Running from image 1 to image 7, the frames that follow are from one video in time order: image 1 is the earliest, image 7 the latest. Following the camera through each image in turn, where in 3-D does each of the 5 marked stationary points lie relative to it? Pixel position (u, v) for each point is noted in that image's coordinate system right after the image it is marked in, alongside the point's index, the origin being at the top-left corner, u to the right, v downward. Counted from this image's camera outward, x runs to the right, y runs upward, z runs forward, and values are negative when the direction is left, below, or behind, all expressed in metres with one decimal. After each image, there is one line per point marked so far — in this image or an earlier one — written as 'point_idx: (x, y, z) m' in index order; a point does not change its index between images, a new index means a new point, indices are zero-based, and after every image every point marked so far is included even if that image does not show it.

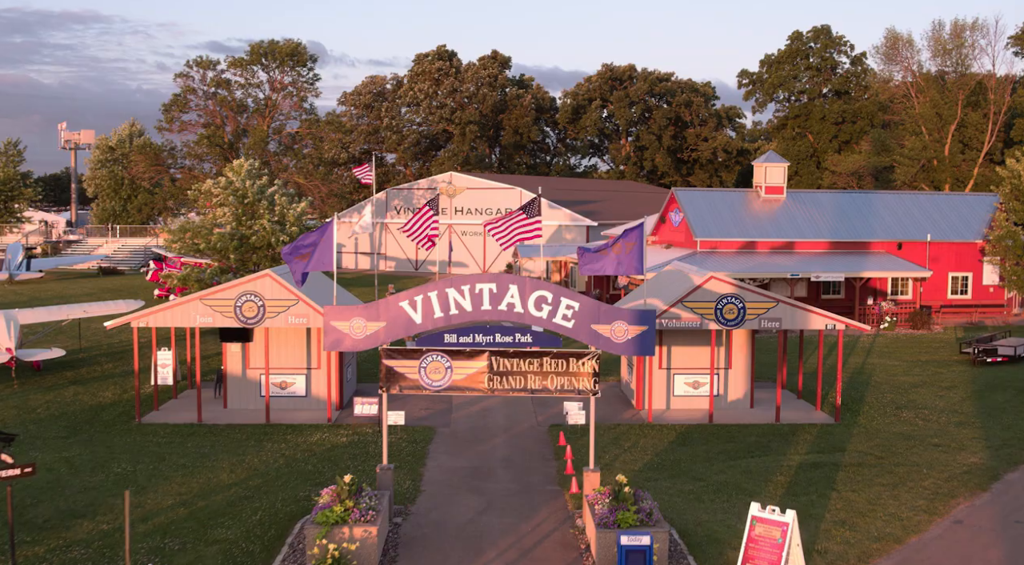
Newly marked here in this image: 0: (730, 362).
0: (+4.6, -1.7, +18.7) m
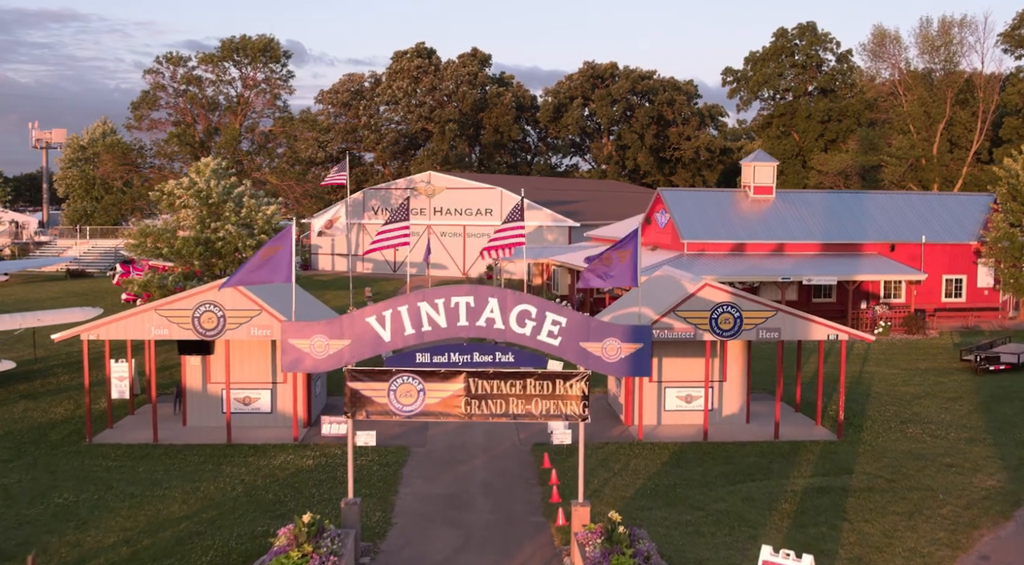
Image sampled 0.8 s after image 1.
0: (+4.2, -1.8, +17.6) m
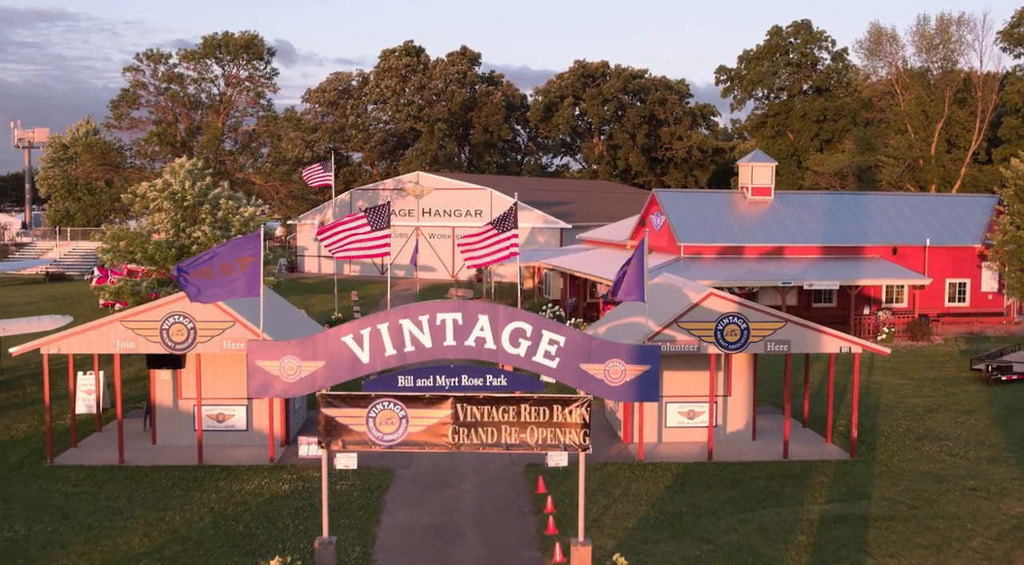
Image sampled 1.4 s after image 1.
0: (+4.1, -2.0, +16.6) m
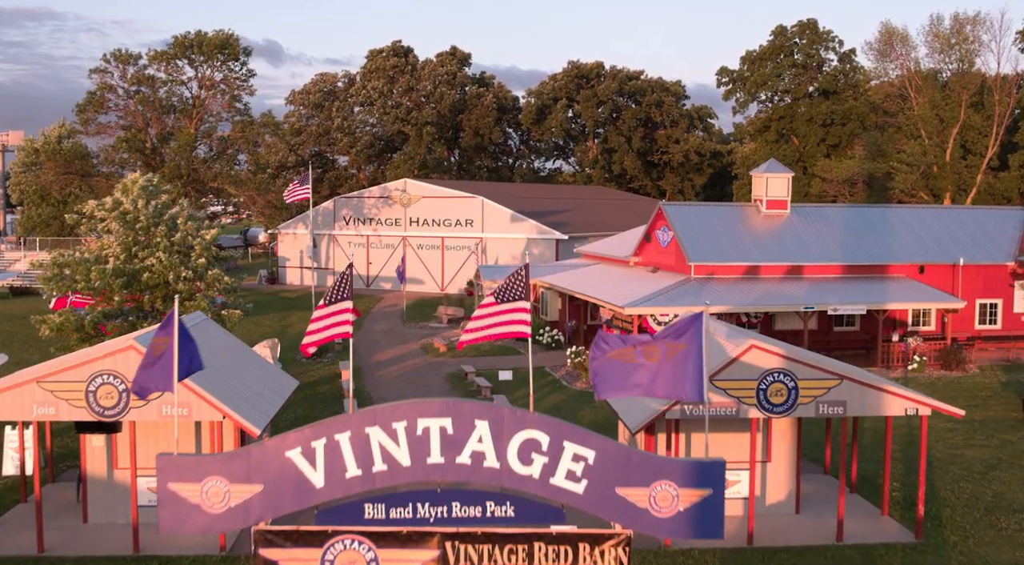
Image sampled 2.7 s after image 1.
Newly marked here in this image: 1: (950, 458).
0: (+4.1, -2.7, +14.0) m
1: (+8.6, -3.5, +17.3) m
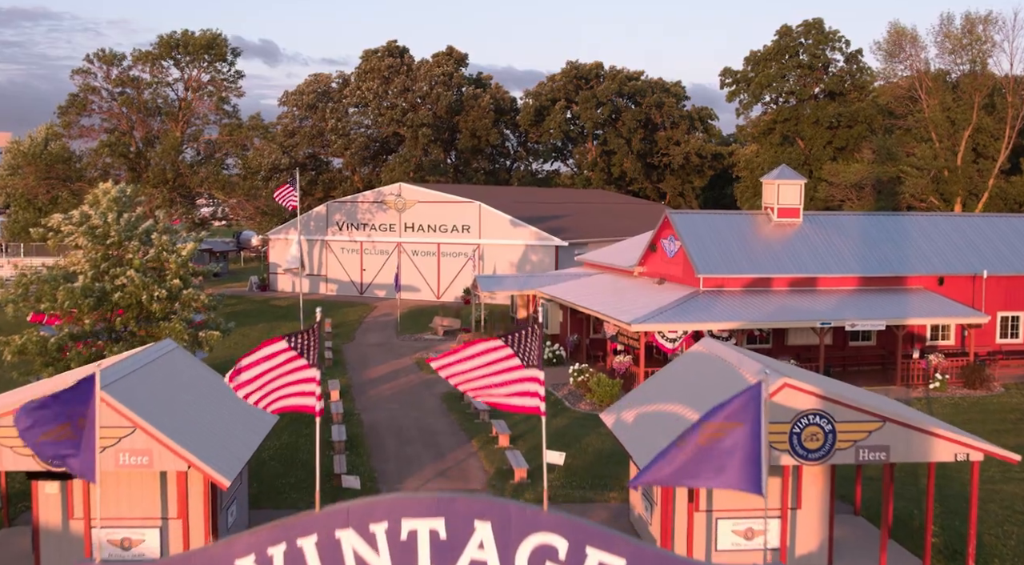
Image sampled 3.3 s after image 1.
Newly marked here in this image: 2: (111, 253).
0: (+4.1, -3.1, +12.6) m
1: (+8.6, -3.8, +15.9) m
2: (-8.6, +0.6, +18.9) m
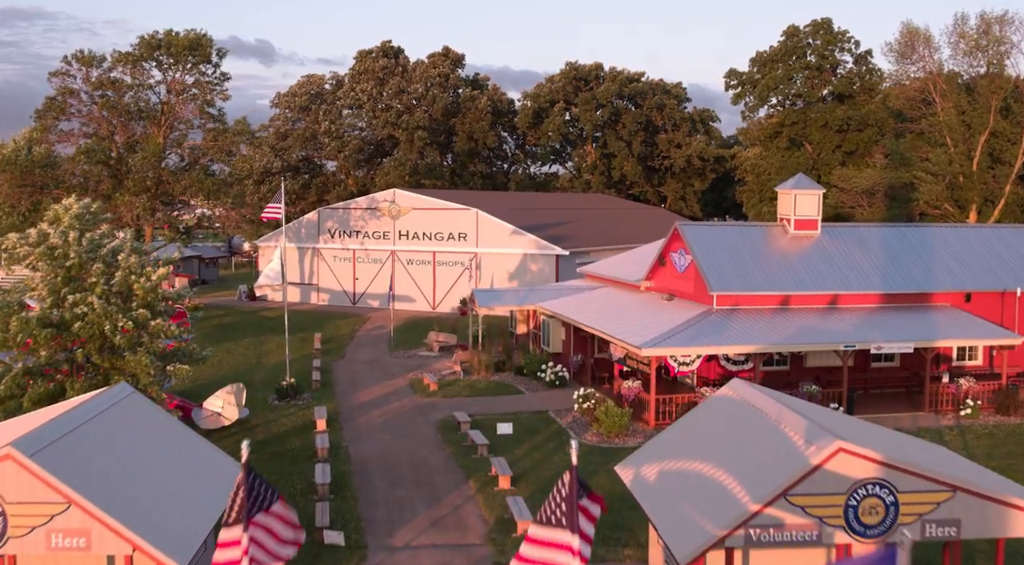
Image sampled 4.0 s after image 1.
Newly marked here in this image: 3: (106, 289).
0: (+4.2, -3.6, +10.8) m
1: (+8.6, -4.3, +14.2) m
2: (-8.5, +0.1, +17.1) m
3: (-7.8, -0.1, +17.1) m
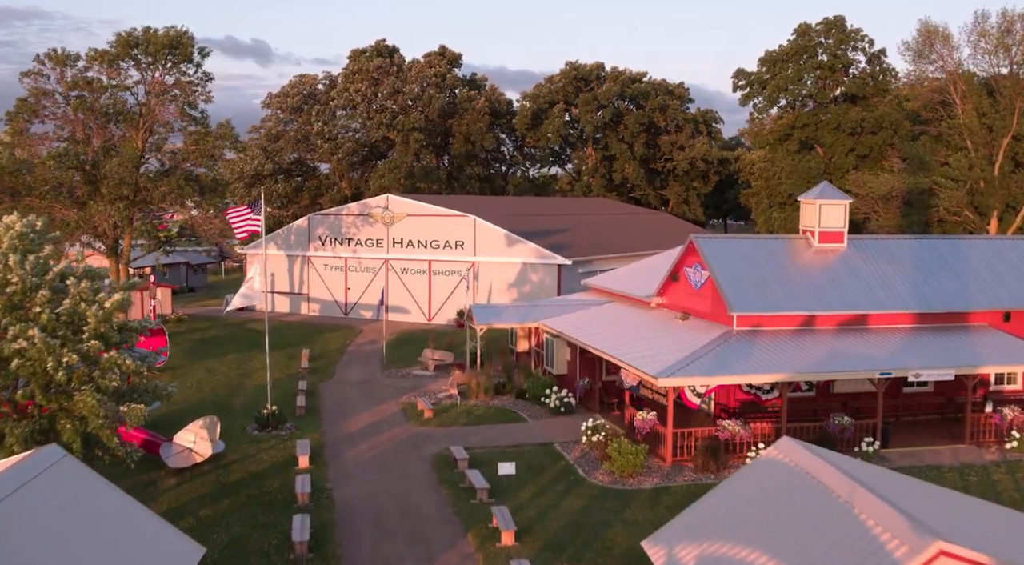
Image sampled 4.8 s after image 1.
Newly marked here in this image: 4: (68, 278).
0: (+4.3, -4.1, +8.8) m
1: (+8.7, -4.8, +12.2) m
2: (-8.5, -0.4, +15.0) m
3: (-7.8, -0.6, +14.9) m
4: (-7.8, +0.1, +15.5) m
